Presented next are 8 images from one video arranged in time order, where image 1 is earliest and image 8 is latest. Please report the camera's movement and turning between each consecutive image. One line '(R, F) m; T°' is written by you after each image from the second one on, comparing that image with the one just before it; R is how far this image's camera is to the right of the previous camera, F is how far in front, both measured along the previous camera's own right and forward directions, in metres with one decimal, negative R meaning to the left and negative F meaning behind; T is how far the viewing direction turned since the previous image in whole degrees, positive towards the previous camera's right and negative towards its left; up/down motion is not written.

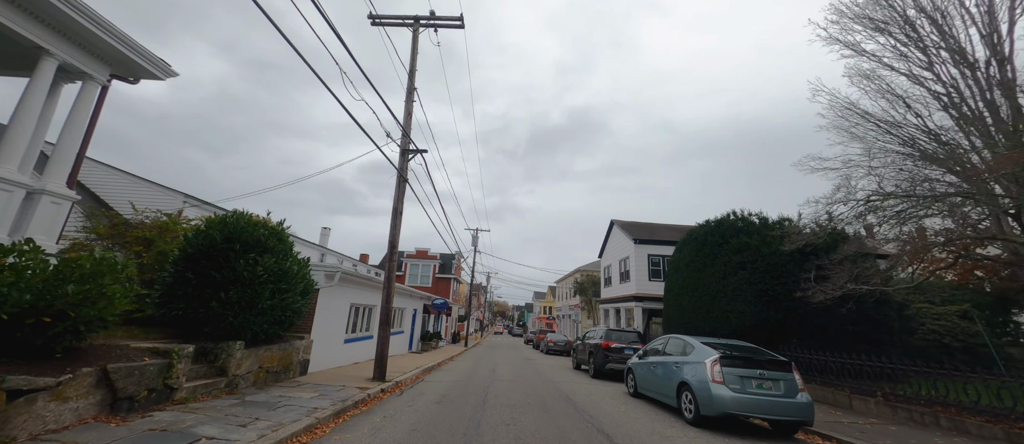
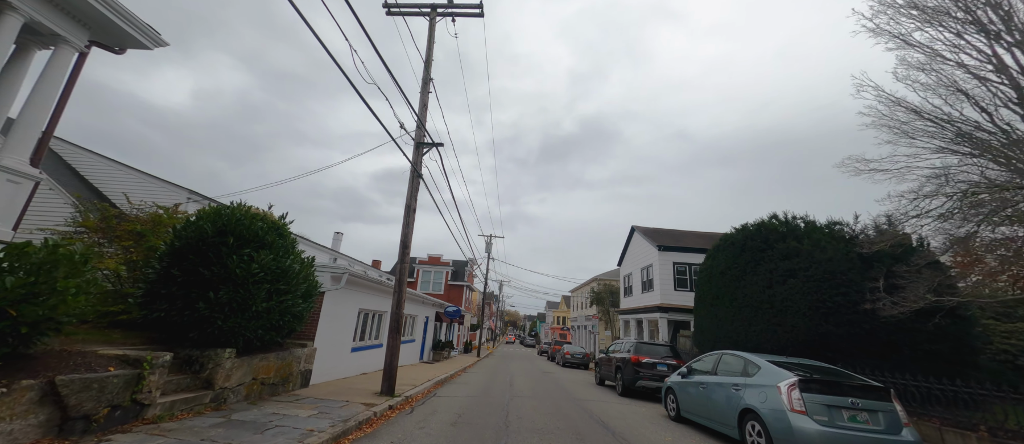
(-0.3, +0.9) m; -2°
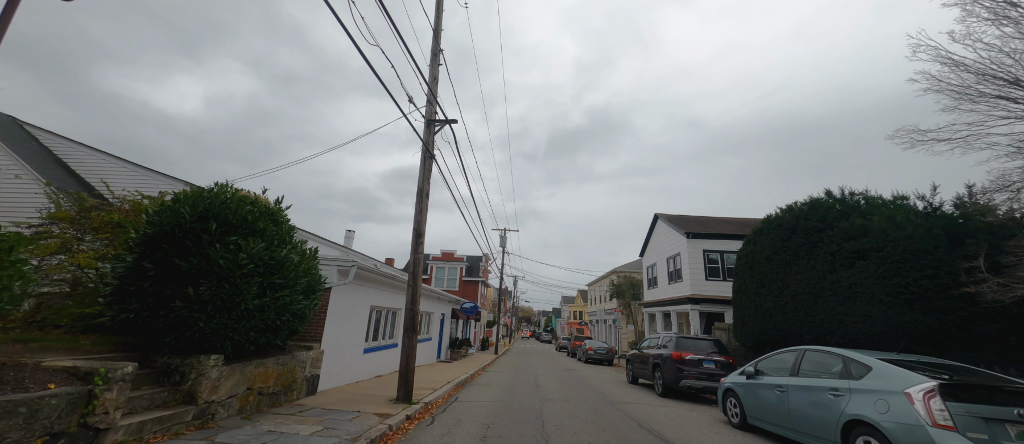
(-0.3, +1.0) m; -2°
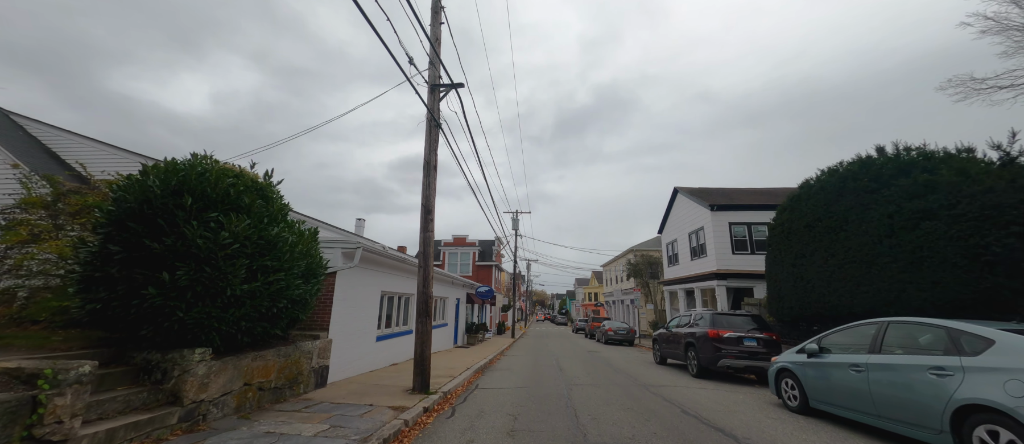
(-0.2, +0.8) m; -2°
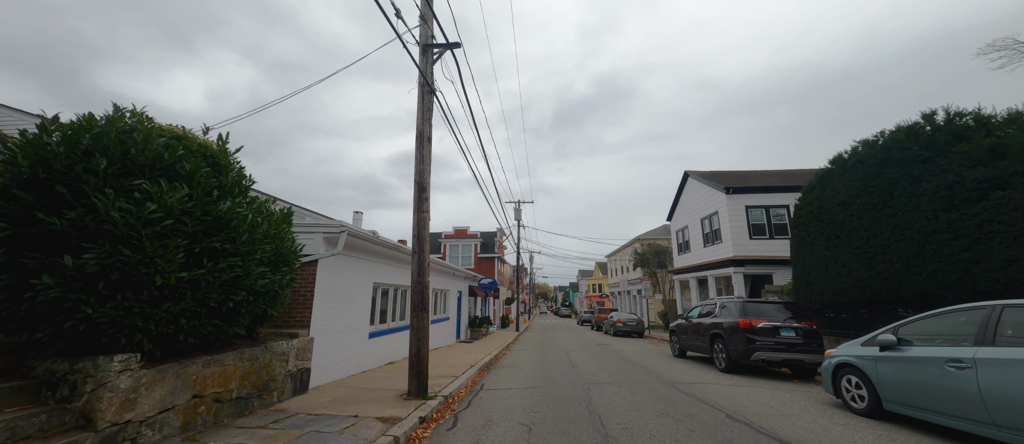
(-0.1, +1.0) m; 0°
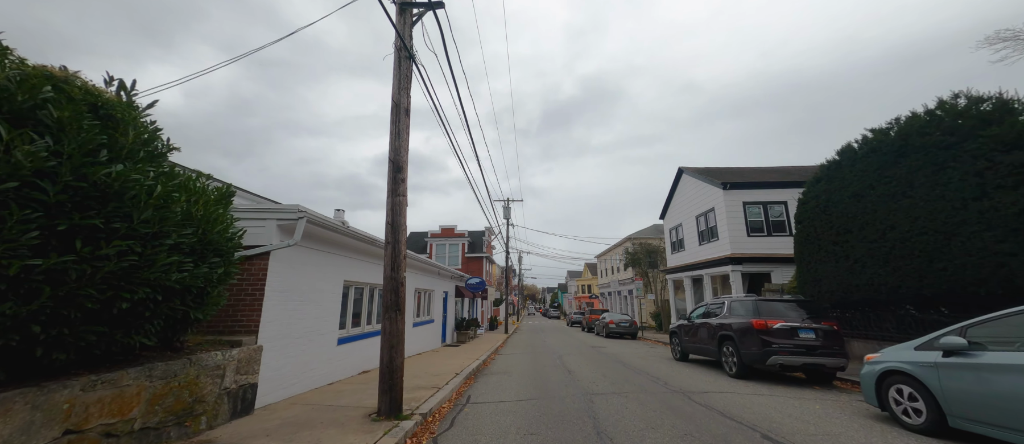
(0.0, +0.9) m; +2°
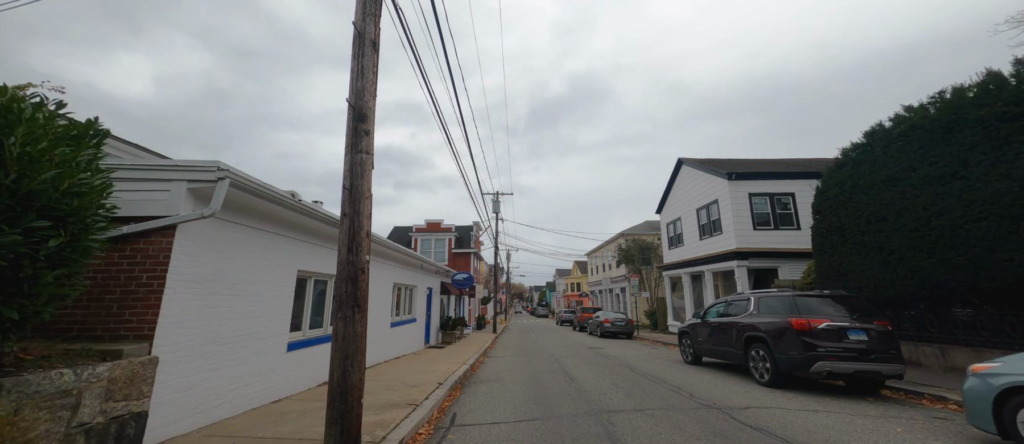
(-0.1, +1.3) m; +2°
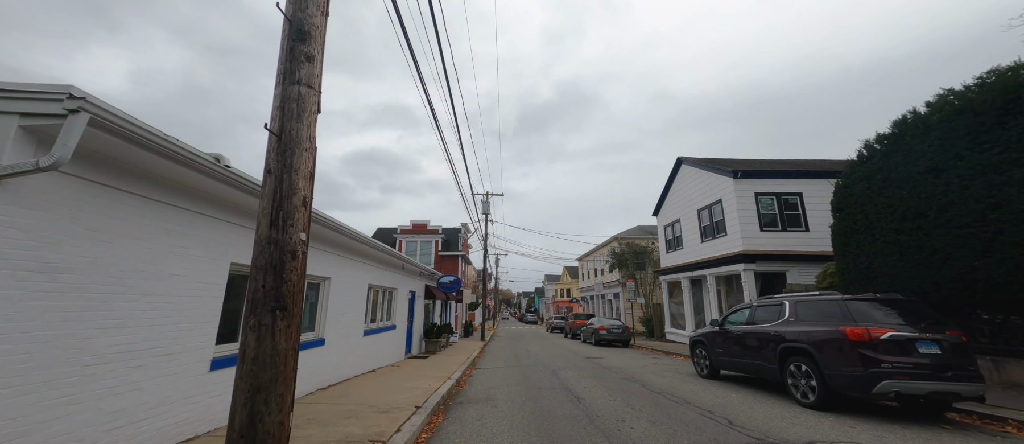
(-0.1, +1.2) m; +2°
